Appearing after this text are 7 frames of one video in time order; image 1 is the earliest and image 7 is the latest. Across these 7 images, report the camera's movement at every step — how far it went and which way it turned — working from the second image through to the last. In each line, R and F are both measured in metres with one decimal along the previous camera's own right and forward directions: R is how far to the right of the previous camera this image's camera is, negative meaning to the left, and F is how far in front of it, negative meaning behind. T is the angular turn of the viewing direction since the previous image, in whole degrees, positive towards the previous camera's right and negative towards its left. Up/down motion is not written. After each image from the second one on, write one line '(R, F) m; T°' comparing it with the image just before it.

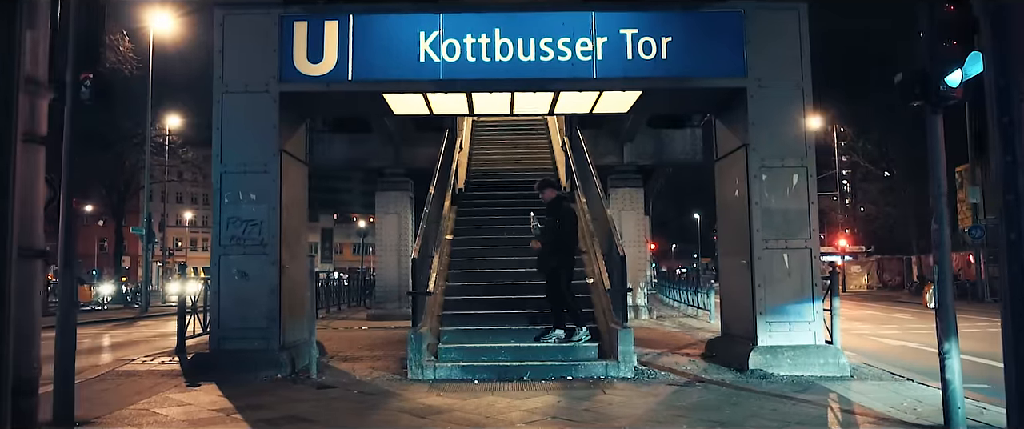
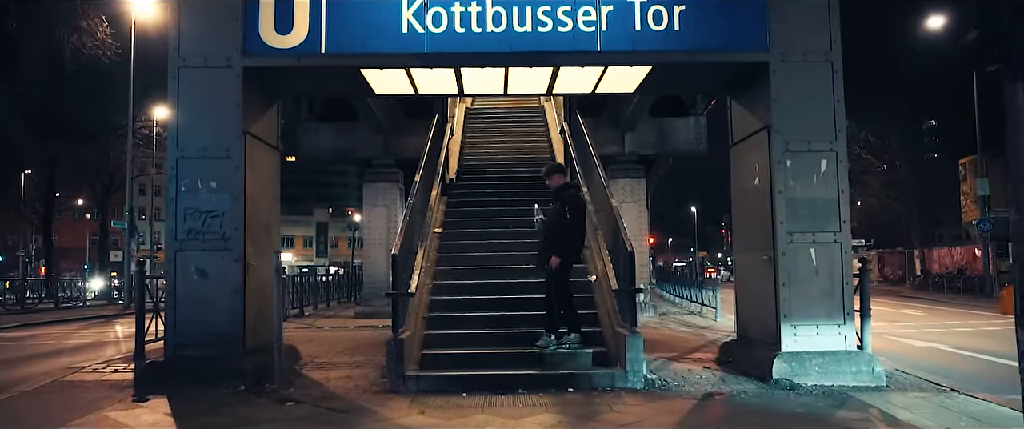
(0.0, +1.1) m; 0°
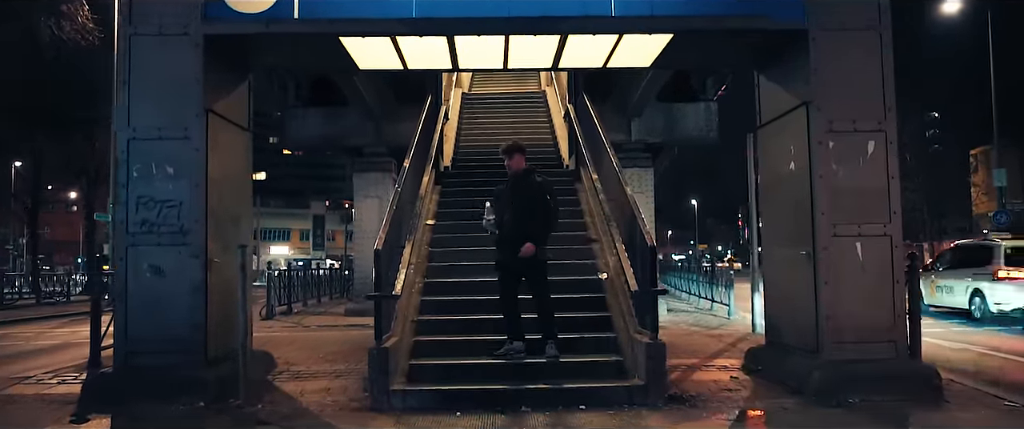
(0.0, +1.1) m; 0°
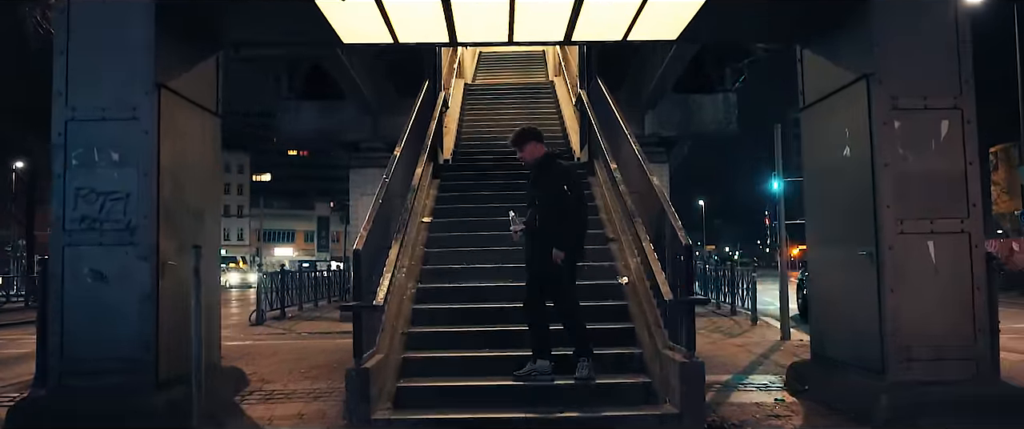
(0.0, +1.2) m; 0°
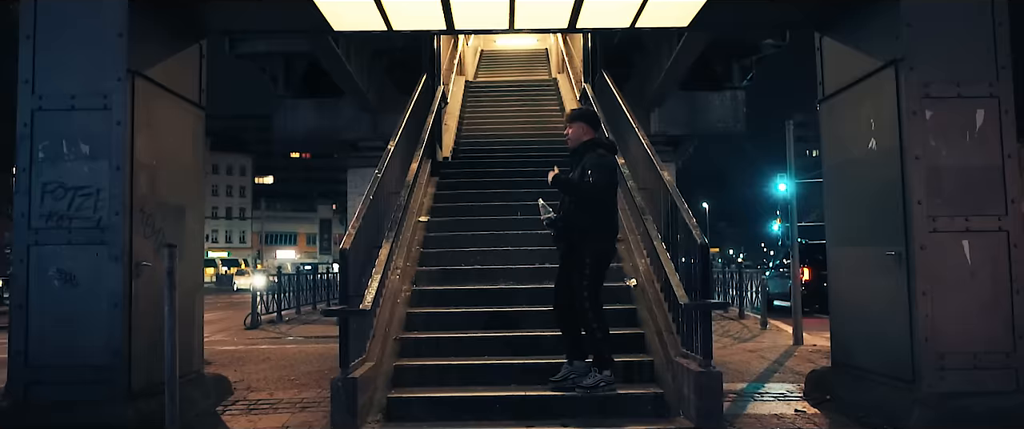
(0.0, +0.5) m; 0°
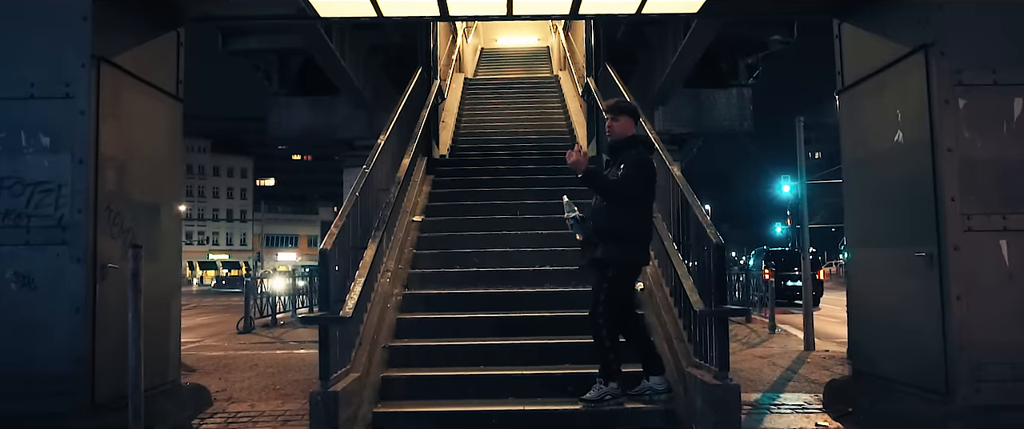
(0.0, +0.5) m; 0°
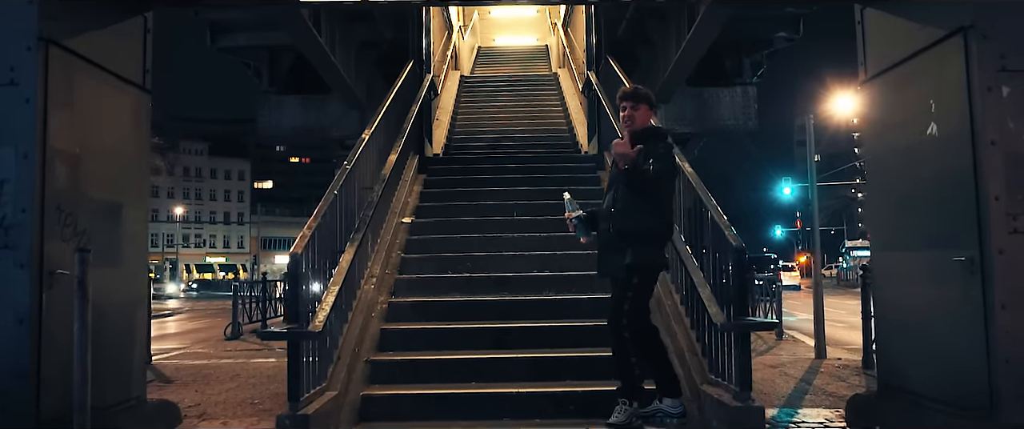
(0.0, +0.5) m; 0°
